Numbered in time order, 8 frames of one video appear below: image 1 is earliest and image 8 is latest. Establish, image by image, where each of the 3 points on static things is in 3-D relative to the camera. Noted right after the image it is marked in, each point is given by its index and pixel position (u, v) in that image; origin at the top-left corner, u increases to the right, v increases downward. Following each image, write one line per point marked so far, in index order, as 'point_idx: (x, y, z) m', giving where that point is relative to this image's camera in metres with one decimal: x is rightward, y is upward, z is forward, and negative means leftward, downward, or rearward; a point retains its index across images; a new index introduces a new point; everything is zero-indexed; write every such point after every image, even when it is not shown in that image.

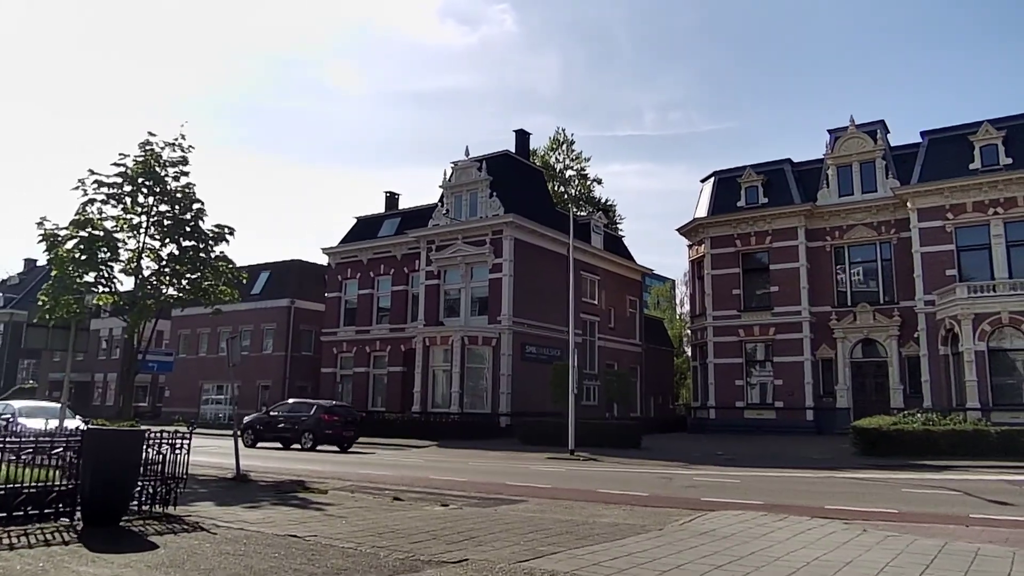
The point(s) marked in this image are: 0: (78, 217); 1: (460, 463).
0: (-10.4, +1.7, +18.5) m
1: (-1.3, -4.5, +19.5) m
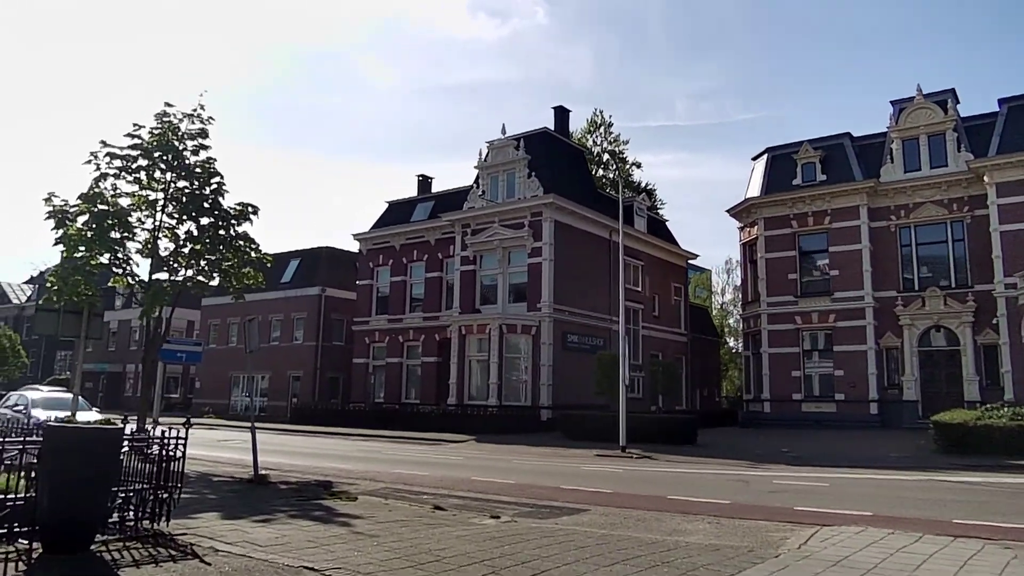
0: (-9.4, +2.1, +17.1) m
1: (-0.2, -4.0, +17.8) m
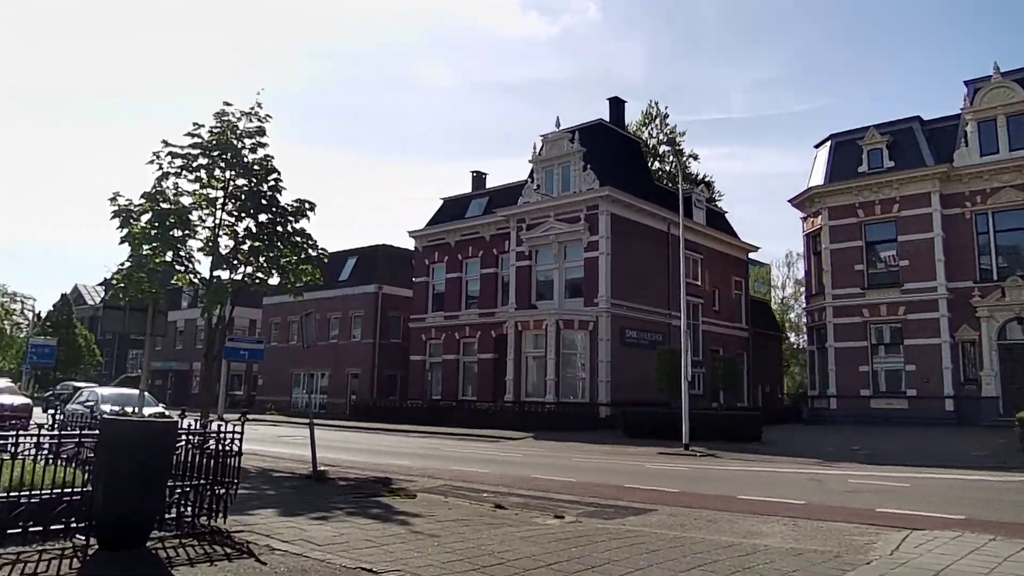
0: (-8.1, +2.2, +17.3) m
1: (+1.2, -3.9, +17.4) m
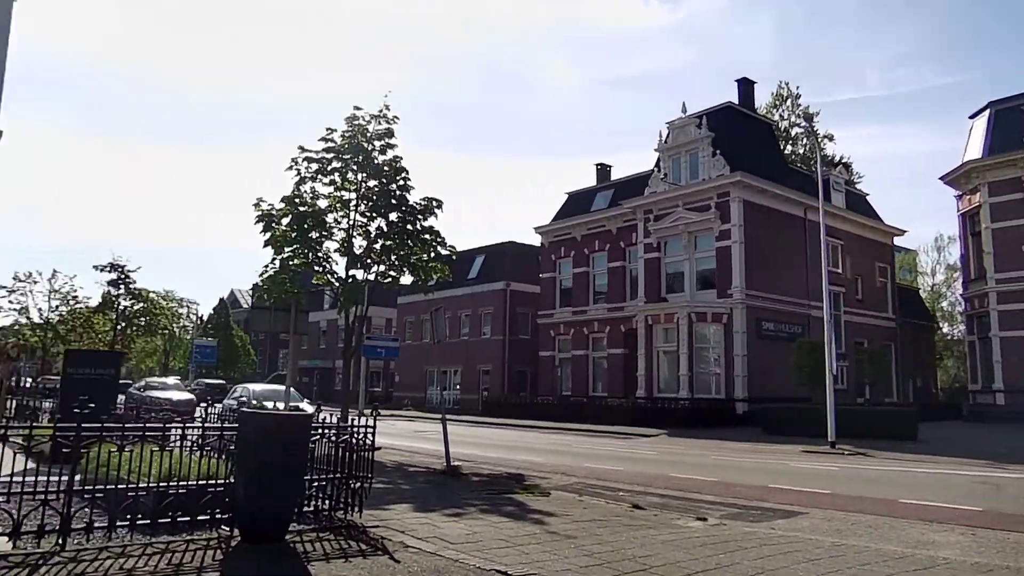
0: (-5.2, +2.2, +18.1) m
1: (+4.1, -3.7, +16.6) m
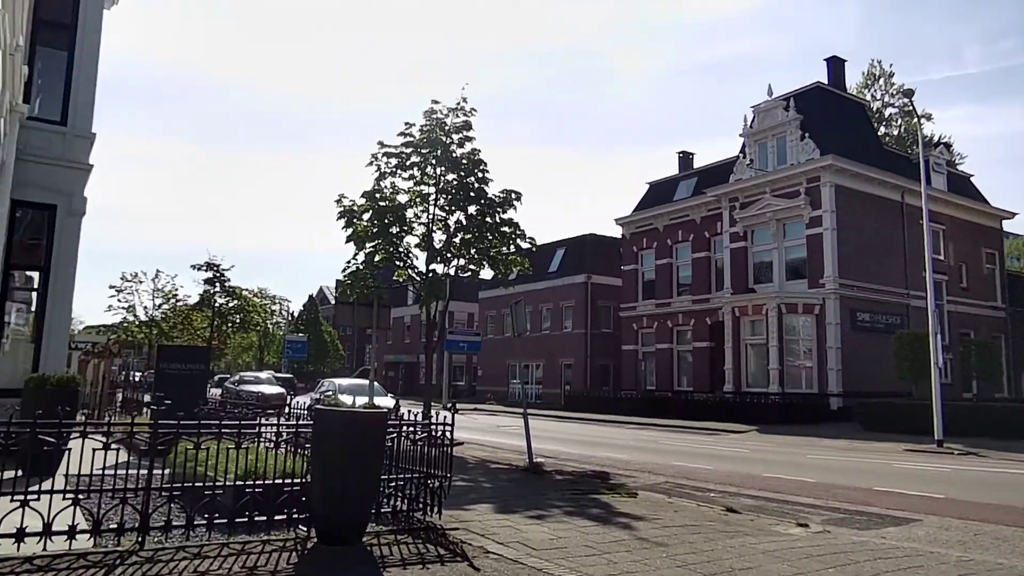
0: (-3.4, +2.3, +18.1) m
1: (+5.9, -3.4, +15.8) m
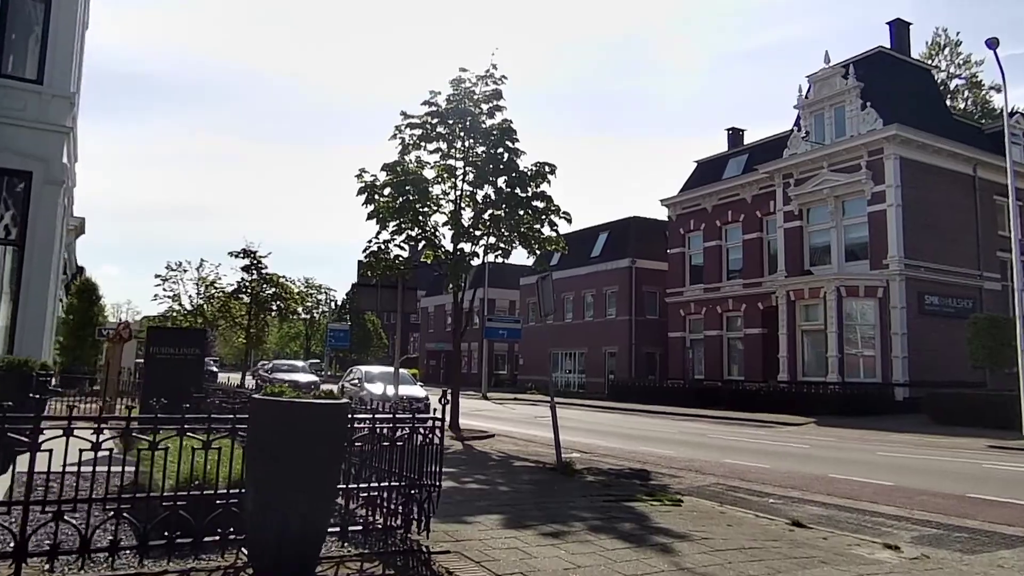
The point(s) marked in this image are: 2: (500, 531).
0: (-2.6, +2.7, +16.9) m
1: (+6.5, -3.0, +14.1) m
2: (-0.1, -1.8, +5.8) m
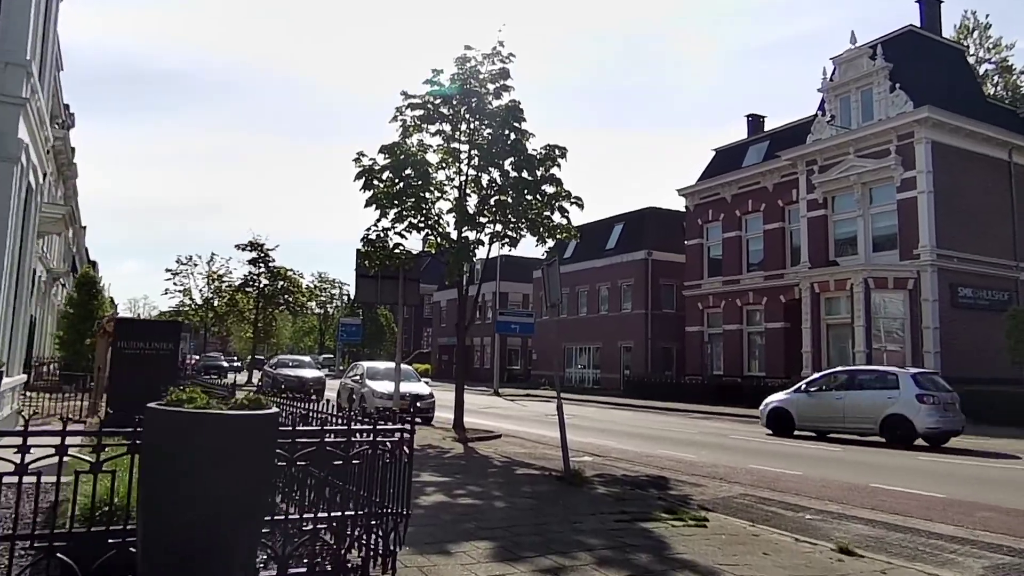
0: (-2.5, +2.9, +15.9) m
1: (+6.6, -2.8, +12.9) m
2: (-0.2, -1.7, +4.7) m
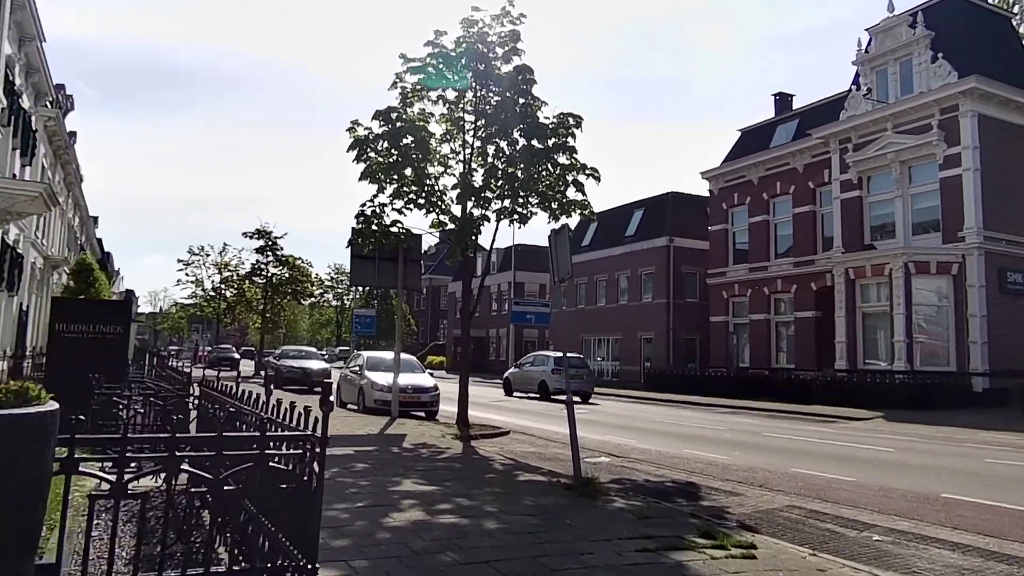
0: (-2.3, +3.2, +14.4) m
1: (+6.7, -2.5, +11.3) m
2: (-0.2, -1.4, +3.3) m
